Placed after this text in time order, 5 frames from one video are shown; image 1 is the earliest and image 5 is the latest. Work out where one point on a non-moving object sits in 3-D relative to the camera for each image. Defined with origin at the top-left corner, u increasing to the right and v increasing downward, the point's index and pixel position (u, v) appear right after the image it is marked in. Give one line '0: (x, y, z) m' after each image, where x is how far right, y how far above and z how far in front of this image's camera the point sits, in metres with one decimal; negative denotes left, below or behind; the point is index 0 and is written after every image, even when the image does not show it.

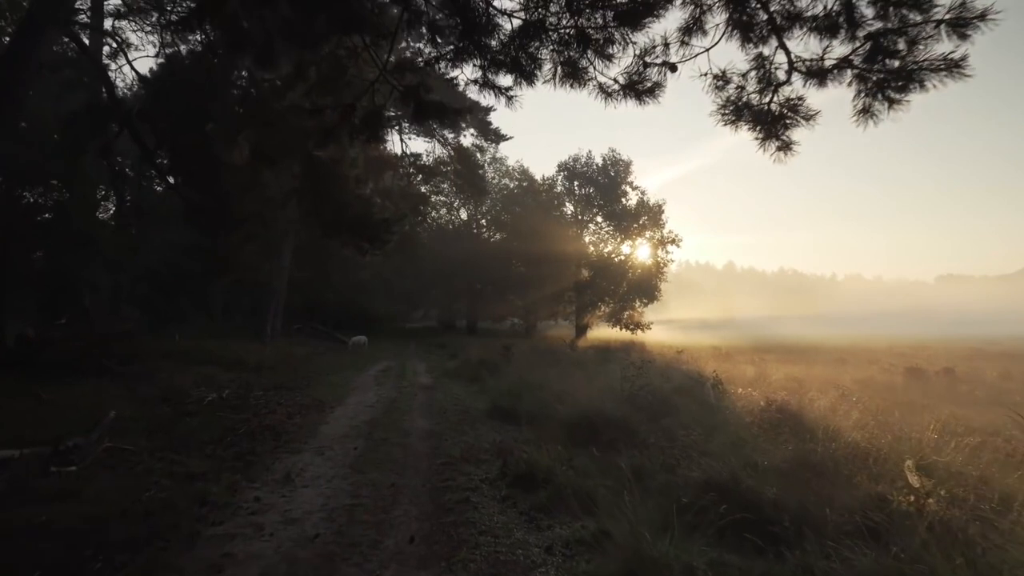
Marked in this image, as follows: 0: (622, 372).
0: (+3.1, -2.5, +19.4) m
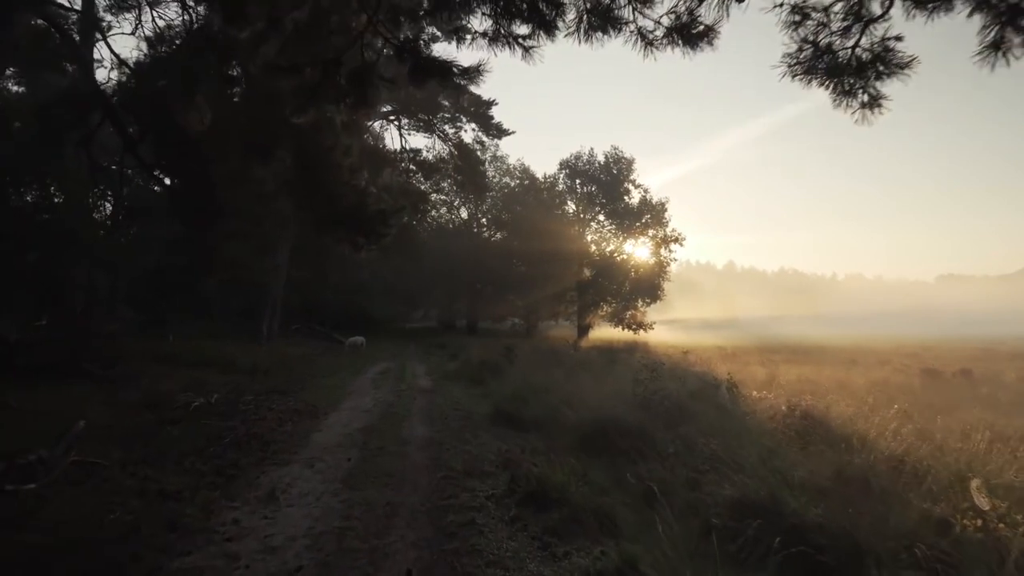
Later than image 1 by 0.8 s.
0: (+3.2, -2.4, +18.6) m
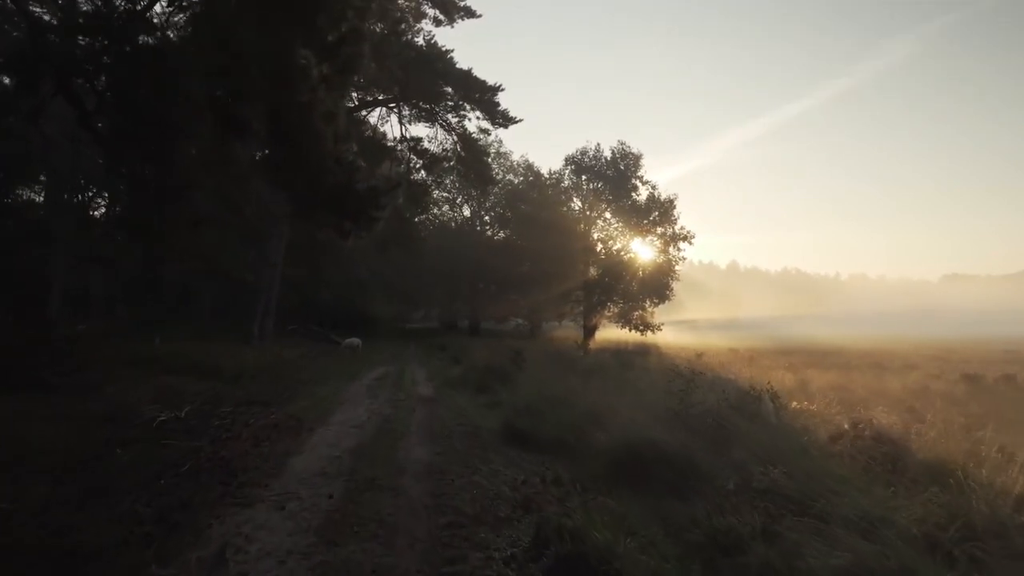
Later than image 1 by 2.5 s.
0: (+3.5, -2.4, +16.8) m
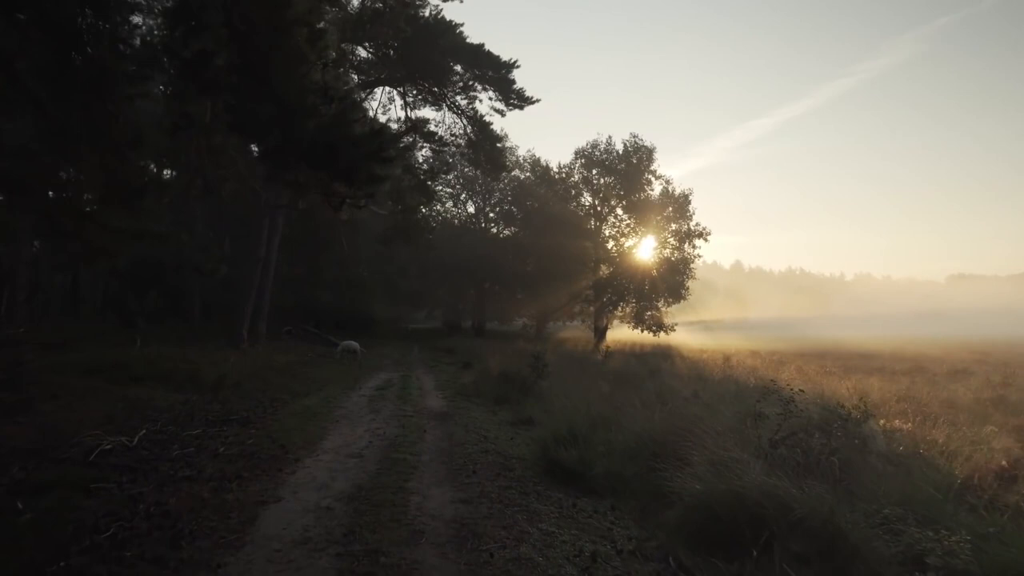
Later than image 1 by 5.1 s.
0: (+4.1, -2.3, +14.3) m
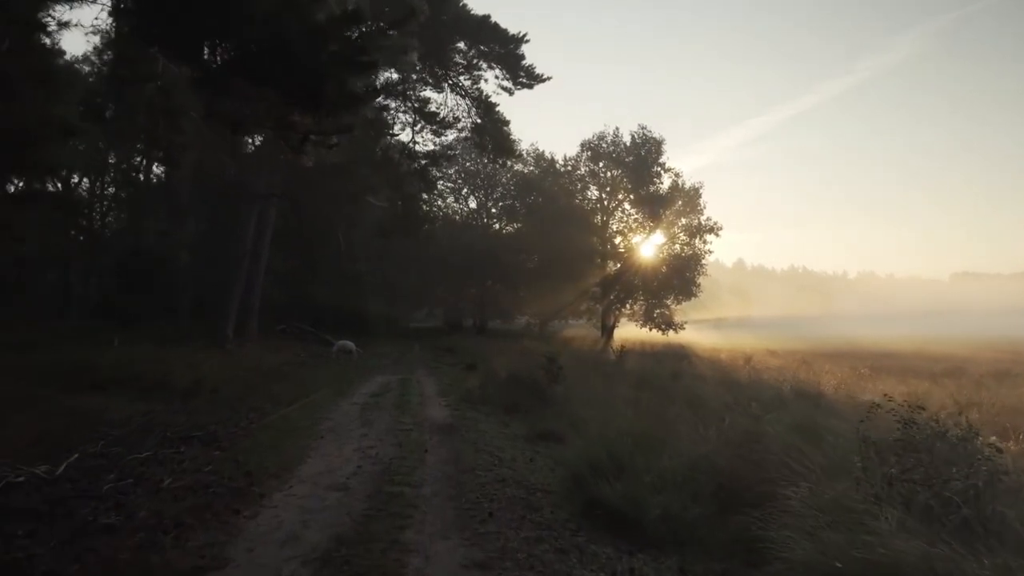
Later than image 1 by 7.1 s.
0: (+4.3, -2.1, +12.3) m
